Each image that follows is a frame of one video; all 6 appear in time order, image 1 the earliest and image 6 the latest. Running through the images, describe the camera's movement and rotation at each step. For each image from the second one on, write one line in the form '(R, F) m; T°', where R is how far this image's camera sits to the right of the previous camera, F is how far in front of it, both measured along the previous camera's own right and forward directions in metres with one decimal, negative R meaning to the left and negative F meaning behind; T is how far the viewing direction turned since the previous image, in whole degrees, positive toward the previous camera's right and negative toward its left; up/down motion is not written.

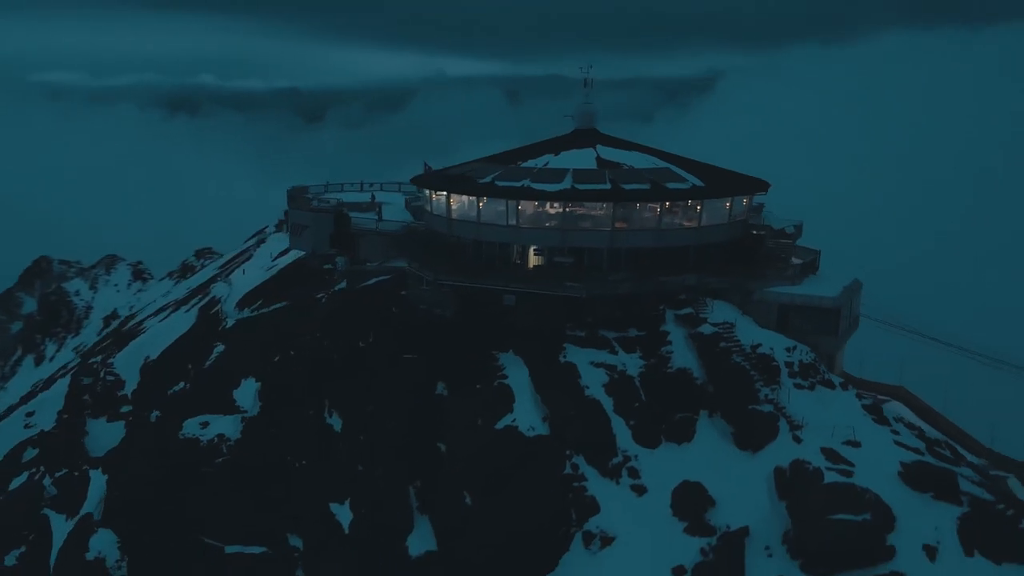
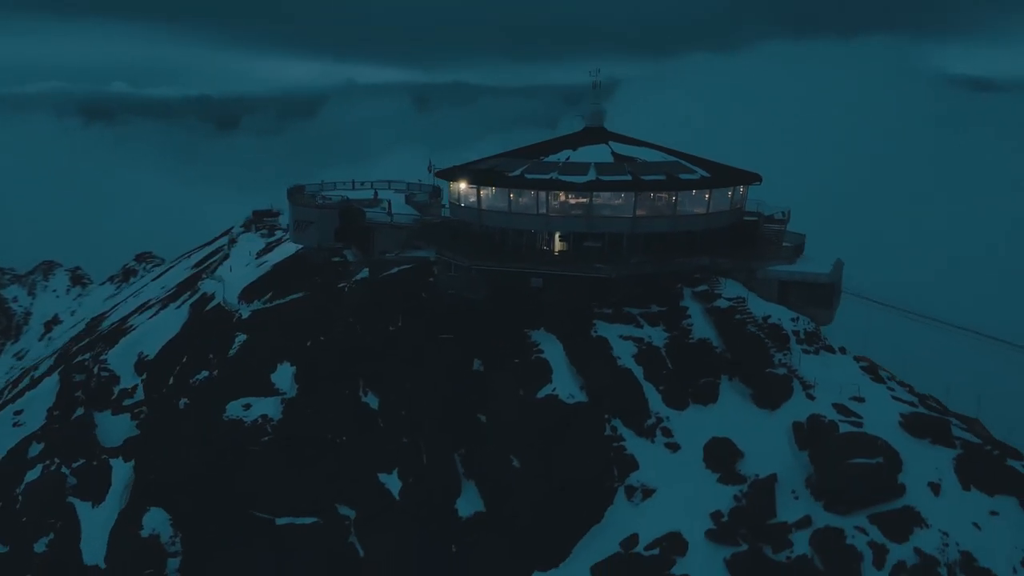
(+17.4, +3.1) m; -31°
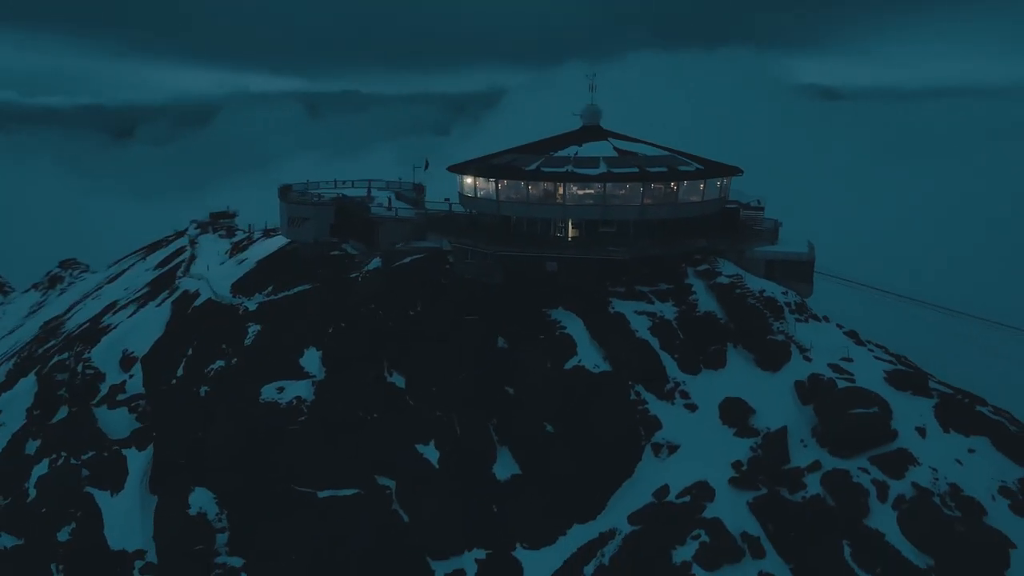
(-3.9, -2.1) m; +5°
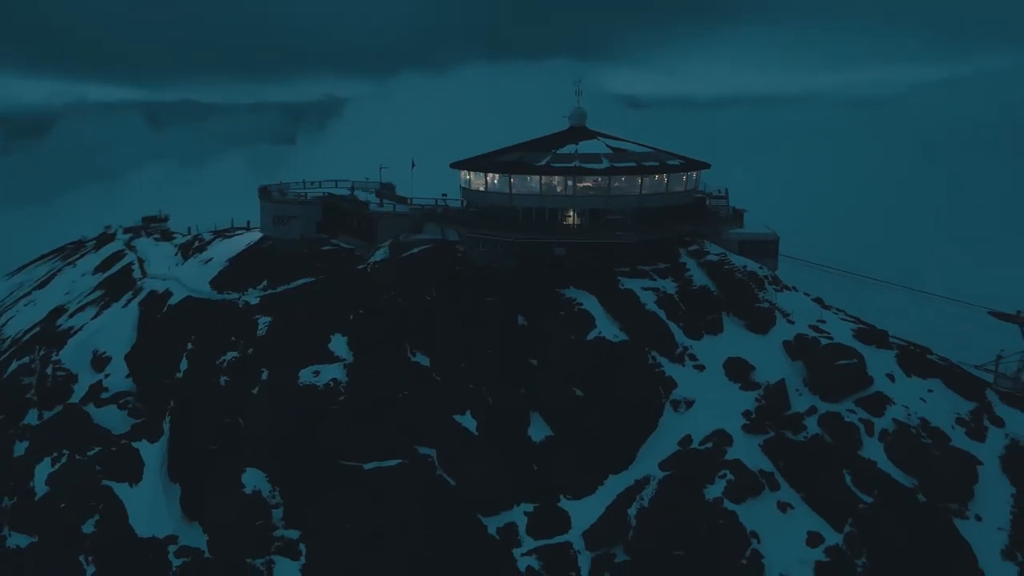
(-5.7, -2.6) m; +8°
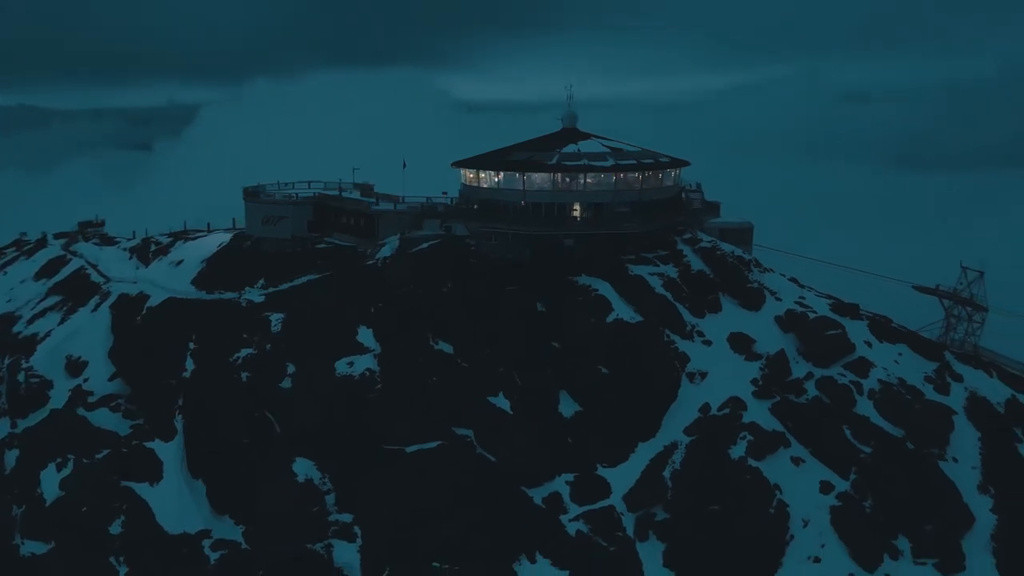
(-5.9, -1.9) m; +7°
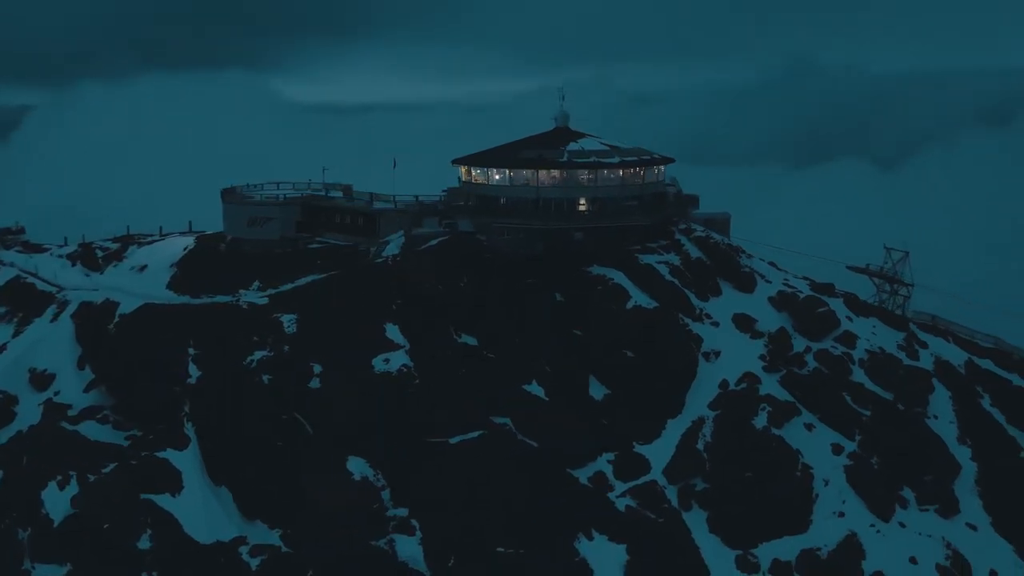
(-6.7, -0.8) m; +8°
